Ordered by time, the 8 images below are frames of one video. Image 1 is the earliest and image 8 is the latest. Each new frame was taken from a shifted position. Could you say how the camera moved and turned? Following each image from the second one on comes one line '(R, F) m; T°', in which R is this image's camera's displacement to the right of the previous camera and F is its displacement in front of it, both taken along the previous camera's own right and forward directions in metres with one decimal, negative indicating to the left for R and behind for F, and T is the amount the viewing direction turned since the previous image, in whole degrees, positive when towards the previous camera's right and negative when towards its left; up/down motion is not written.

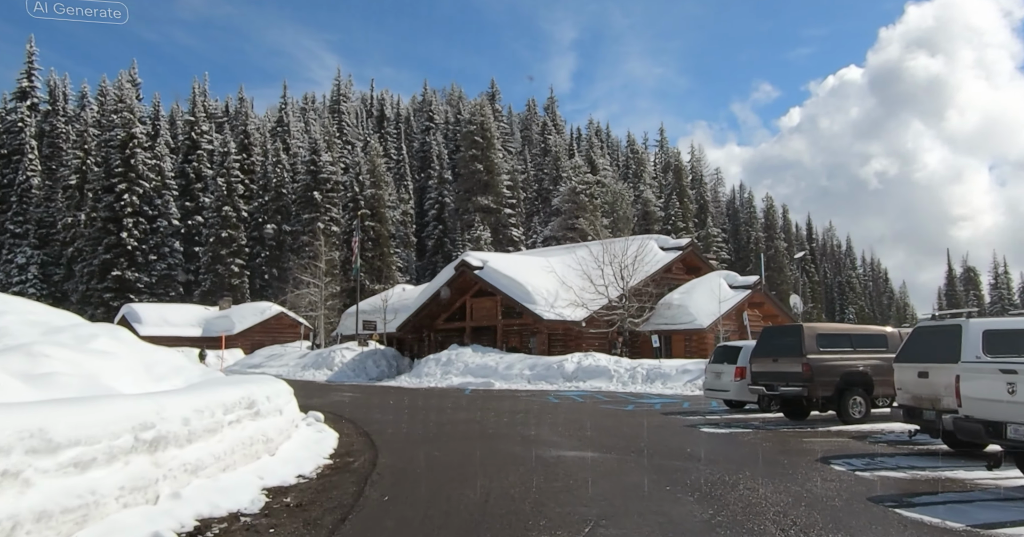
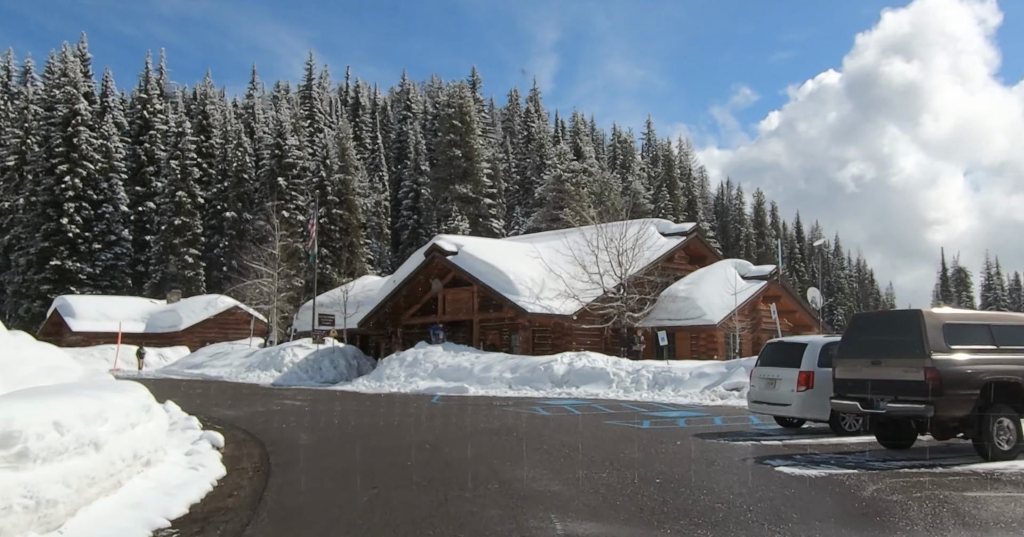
(+0.1, +4.9) m; +1°
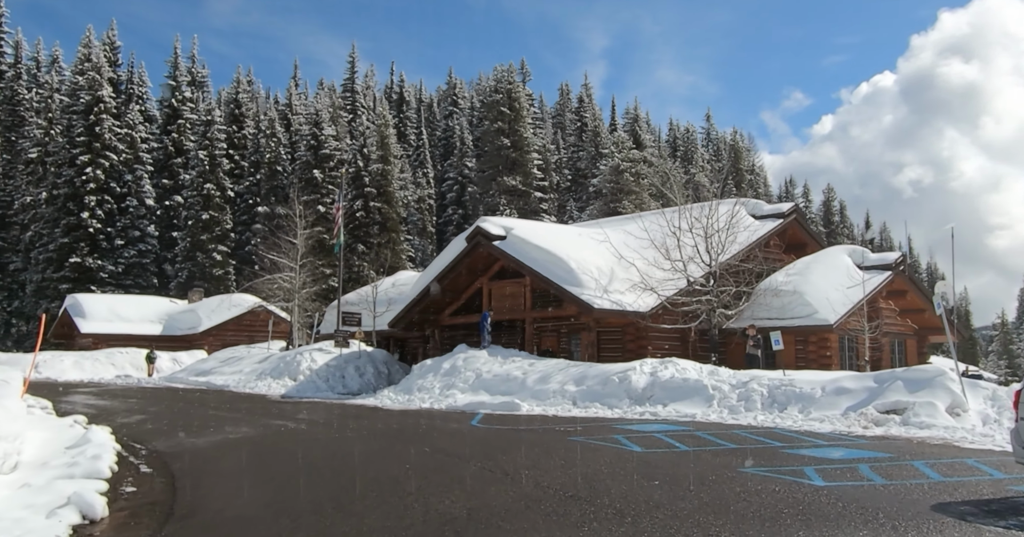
(-0.4, +5.5) m; -4°
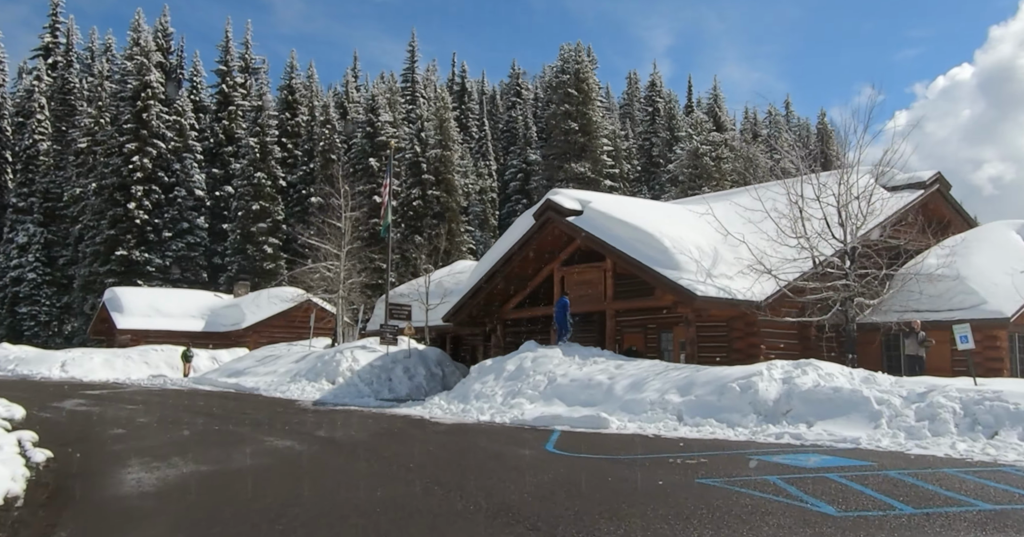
(-0.4, +4.4) m; -5°
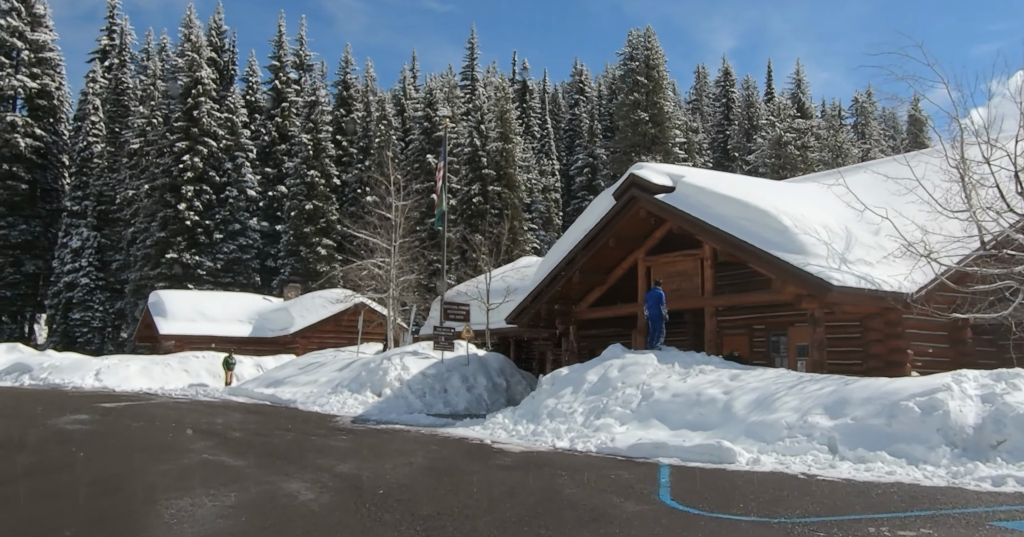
(-0.4, +3.6) m; -5°
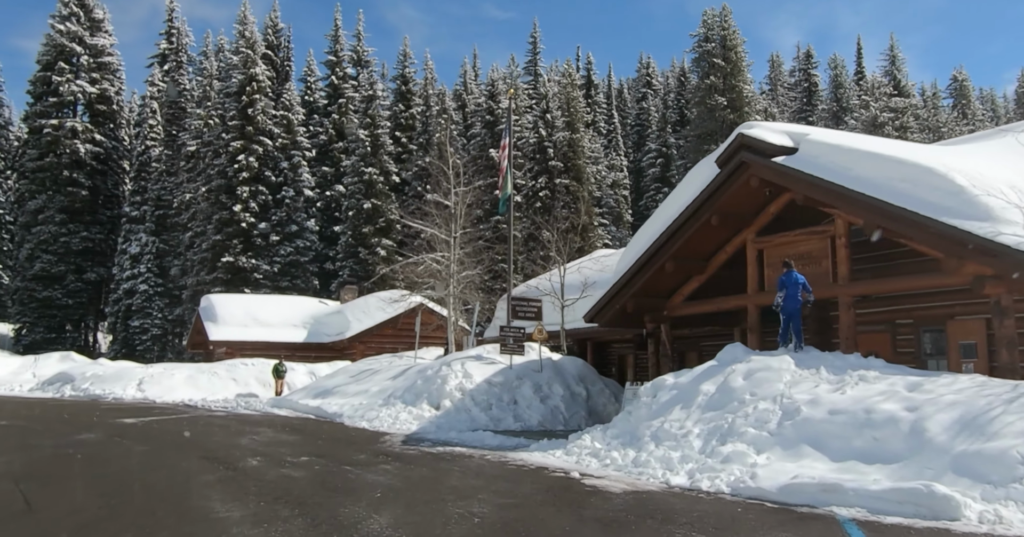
(-0.3, +3.2) m; -5°
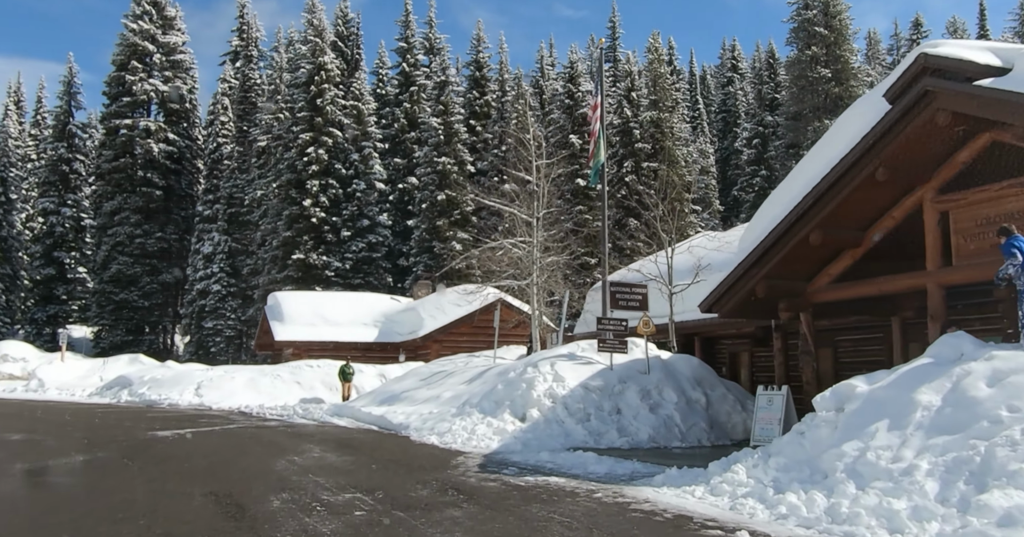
(-0.4, +3.2) m; -6°
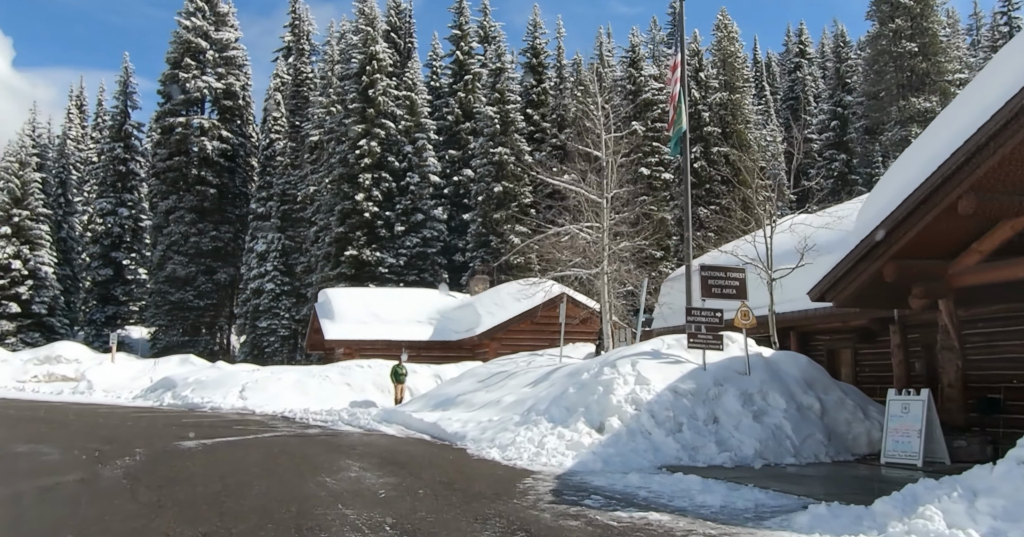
(-0.2, +2.2) m; -4°
